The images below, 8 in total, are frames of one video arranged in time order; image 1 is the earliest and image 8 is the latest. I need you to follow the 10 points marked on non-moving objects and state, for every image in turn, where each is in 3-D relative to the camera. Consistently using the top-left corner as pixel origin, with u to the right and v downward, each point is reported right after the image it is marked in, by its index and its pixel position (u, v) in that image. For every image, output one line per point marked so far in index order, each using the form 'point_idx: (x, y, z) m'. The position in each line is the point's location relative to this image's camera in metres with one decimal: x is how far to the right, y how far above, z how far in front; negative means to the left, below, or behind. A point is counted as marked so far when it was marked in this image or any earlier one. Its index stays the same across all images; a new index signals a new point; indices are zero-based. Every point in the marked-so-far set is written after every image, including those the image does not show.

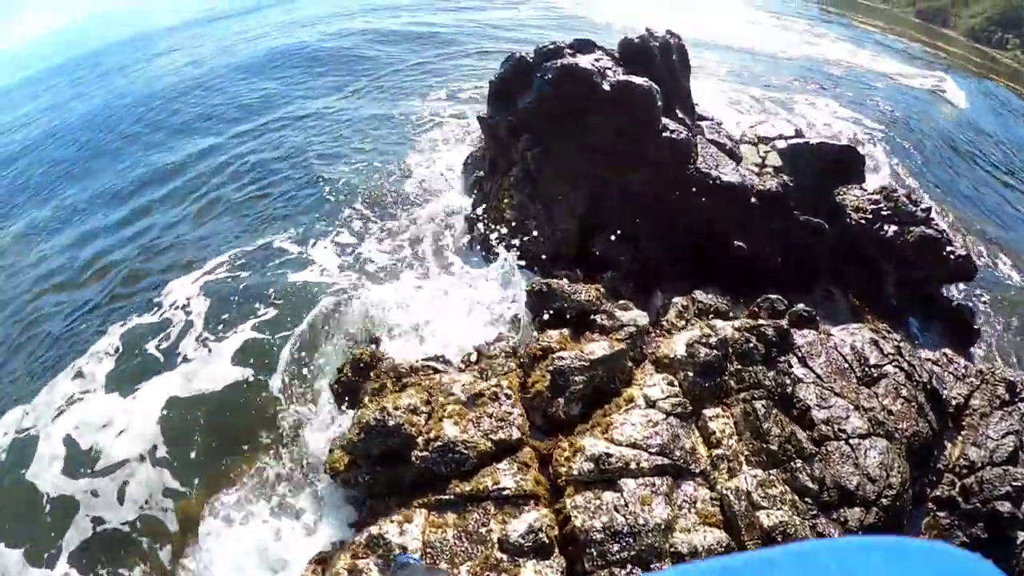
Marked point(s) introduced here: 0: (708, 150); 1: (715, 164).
0: (+5.3, +4.9, +13.9) m
1: (+5.3, +4.6, +13.5) m
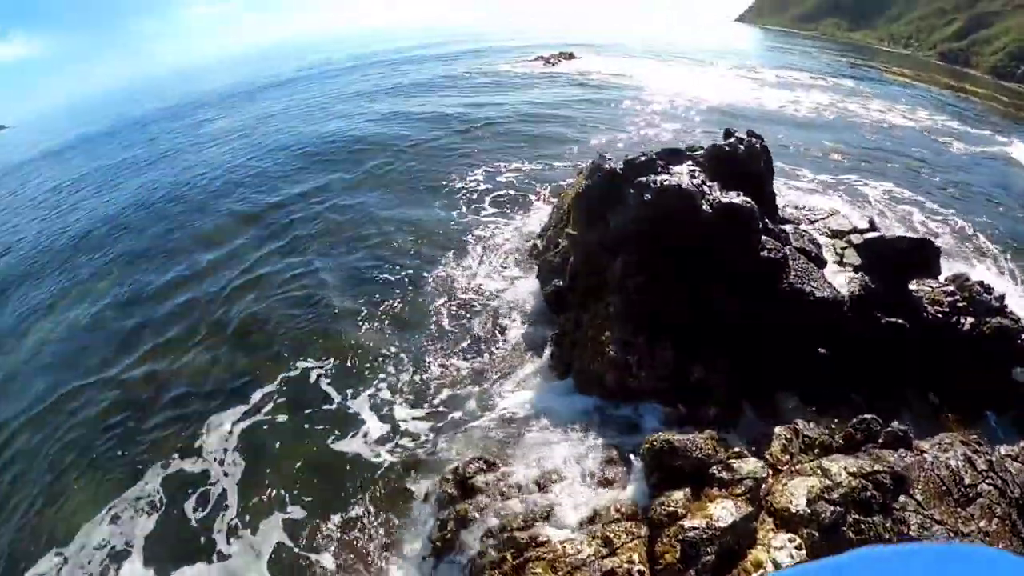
0: (+7.7, +1.2, +12.8) m
1: (+7.7, +1.0, +12.5) m
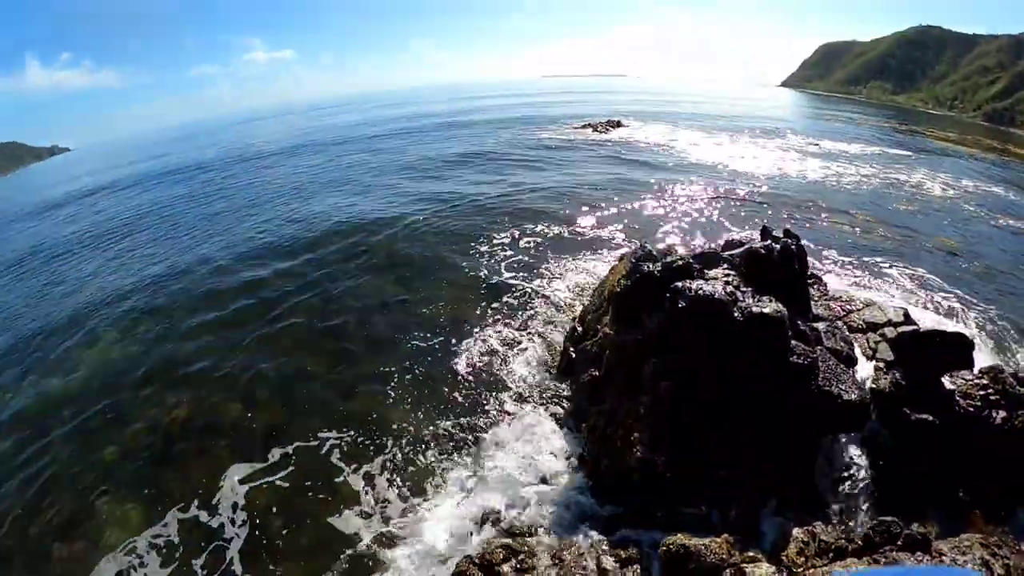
0: (+7.9, -1.7, +11.8) m
1: (+7.9, -2.0, +11.5) m
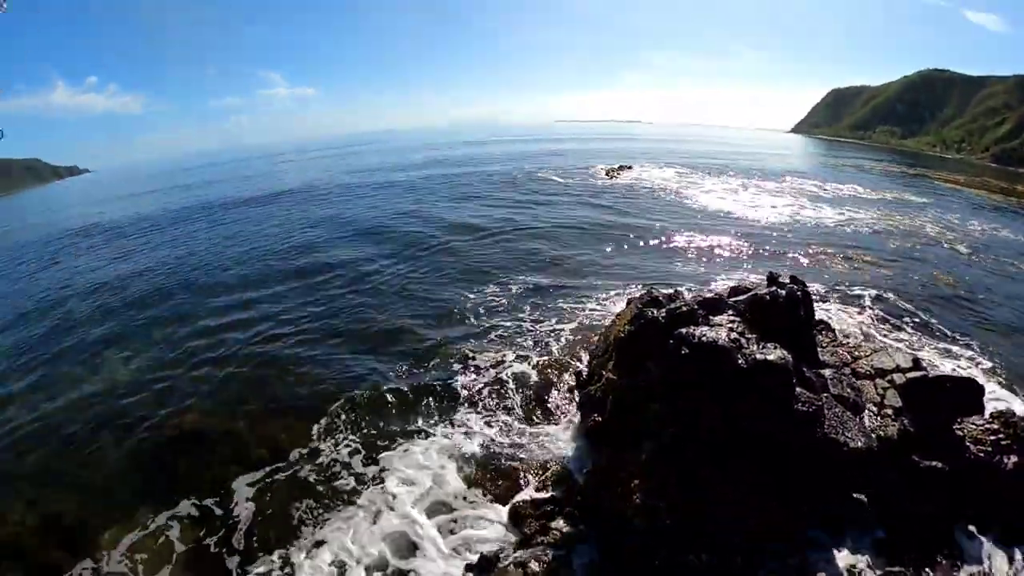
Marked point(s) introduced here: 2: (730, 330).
0: (+7.9, -3.0, +11.6) m
1: (+7.9, -3.2, +11.3) m
2: (+5.2, -1.0, +11.3) m
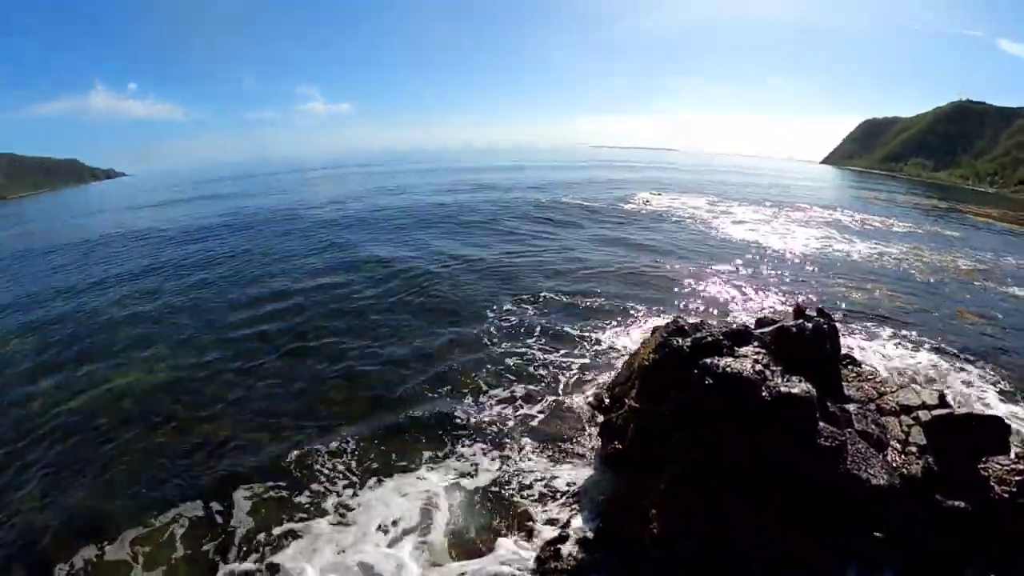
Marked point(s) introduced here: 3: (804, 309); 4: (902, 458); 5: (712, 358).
0: (+8.4, -3.8, +11.4) m
1: (+8.4, -4.1, +11.1) m
2: (+5.8, -1.7, +11.3) m
3: (+8.8, -0.6, +14.2) m
4: (+9.6, -4.2, +11.8) m
5: (+4.7, -1.7, +11.1) m
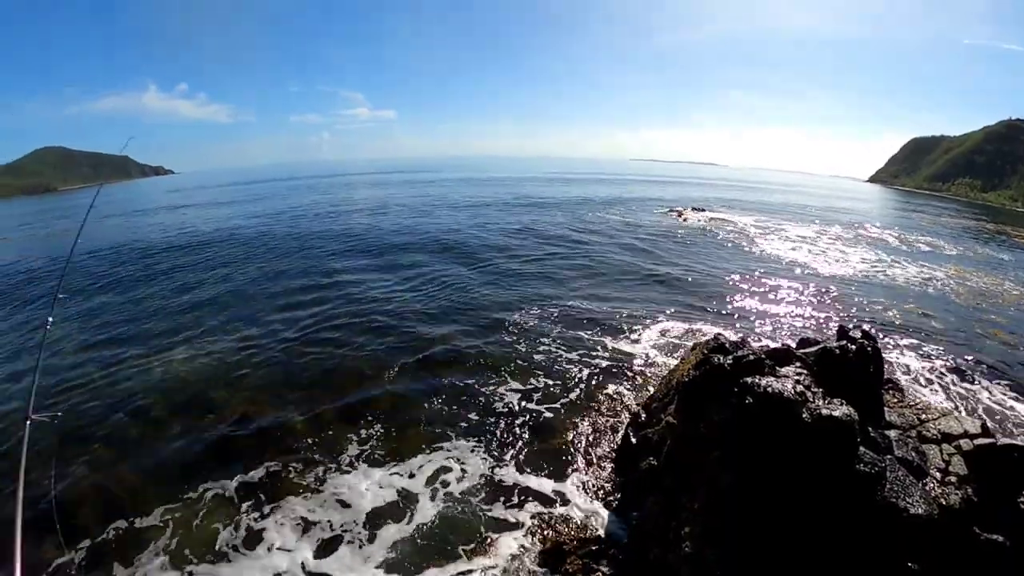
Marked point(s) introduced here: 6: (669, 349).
0: (+9.2, -4.4, +11.1) m
1: (+9.1, -4.6, +10.7) m
2: (+6.6, -2.2, +11.0) m
3: (+9.8, -1.2, +13.8) m
4: (+10.3, -4.8, +11.4) m
5: (+5.6, -2.1, +10.9) m
6: (+6.4, -2.5, +20.1) m
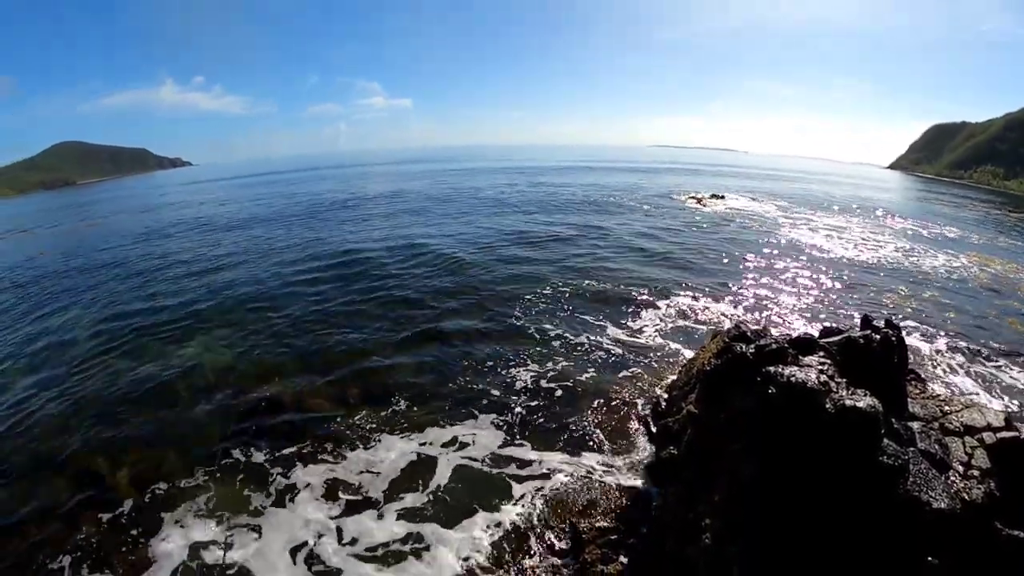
0: (+9.5, -4.1, +10.8) m
1: (+9.5, -4.3, +10.5) m
2: (+7.0, -1.9, +10.8) m
3: (+10.2, -0.9, +13.5) m
4: (+10.7, -4.5, +11.1) m
5: (+5.9, -1.8, +10.6) m
6: (+6.8, -2.1, +19.8) m
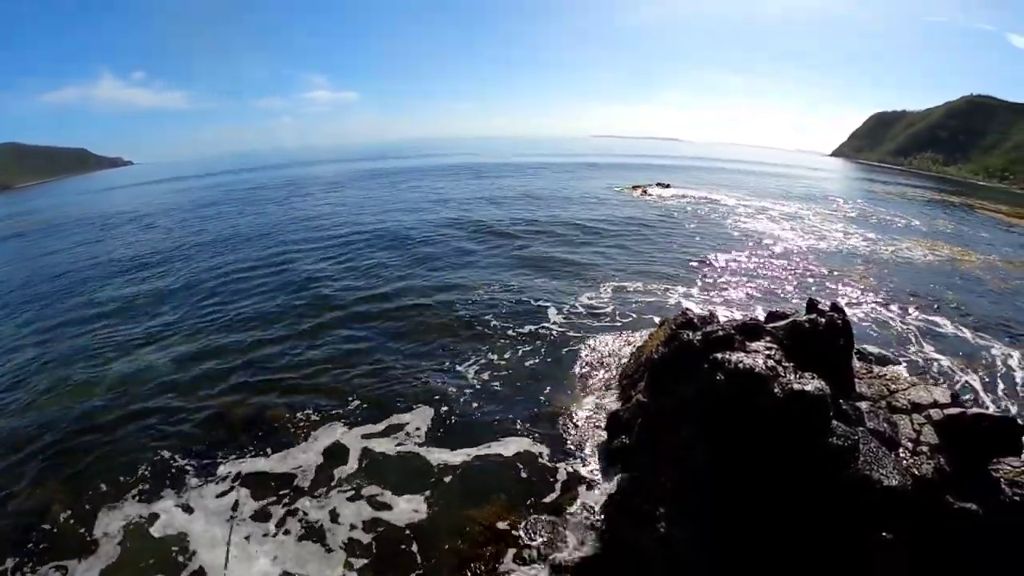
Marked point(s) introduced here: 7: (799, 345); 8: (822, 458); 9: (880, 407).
0: (+8.5, -3.7, +11.1) m
1: (+8.4, -3.9, +10.7) m
2: (+5.8, -1.6, +10.9) m
3: (+8.9, -0.4, +13.8) m
4: (+9.7, -4.1, +11.4) m
5: (+4.8, -1.5, +10.7) m
6: (+5.3, -1.8, +19.9) m
7: (+7.4, -1.4, +12.0) m
8: (+6.4, -3.4, +9.6) m
9: (+10.6, -3.4, +13.5) m
